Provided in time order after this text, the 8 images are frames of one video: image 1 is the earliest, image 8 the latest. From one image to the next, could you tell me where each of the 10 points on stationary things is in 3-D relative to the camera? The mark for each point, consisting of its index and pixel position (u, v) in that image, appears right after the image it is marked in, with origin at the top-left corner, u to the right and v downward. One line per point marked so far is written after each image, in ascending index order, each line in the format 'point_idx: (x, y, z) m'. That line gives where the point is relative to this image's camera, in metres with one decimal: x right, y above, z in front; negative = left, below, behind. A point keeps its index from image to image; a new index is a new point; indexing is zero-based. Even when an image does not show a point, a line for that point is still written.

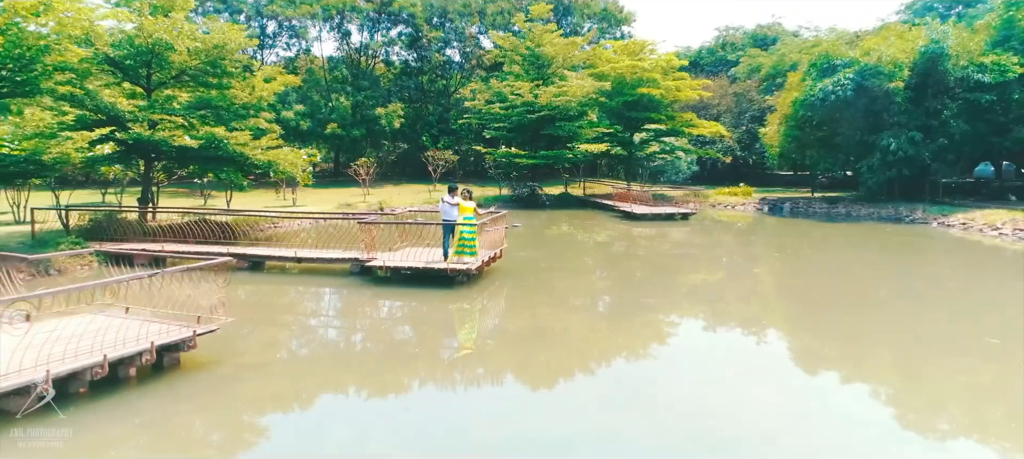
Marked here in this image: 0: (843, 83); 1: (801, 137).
0: (+9.9, +4.4, +17.9) m
1: (+9.4, +3.0, +19.6) m
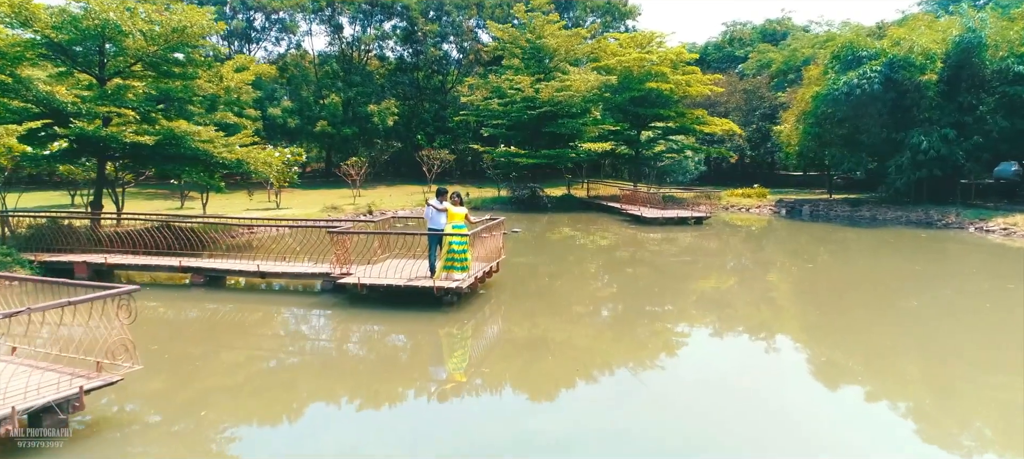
0: (+9.9, +4.2, +16.5) m
1: (+9.4, +2.9, +18.3) m
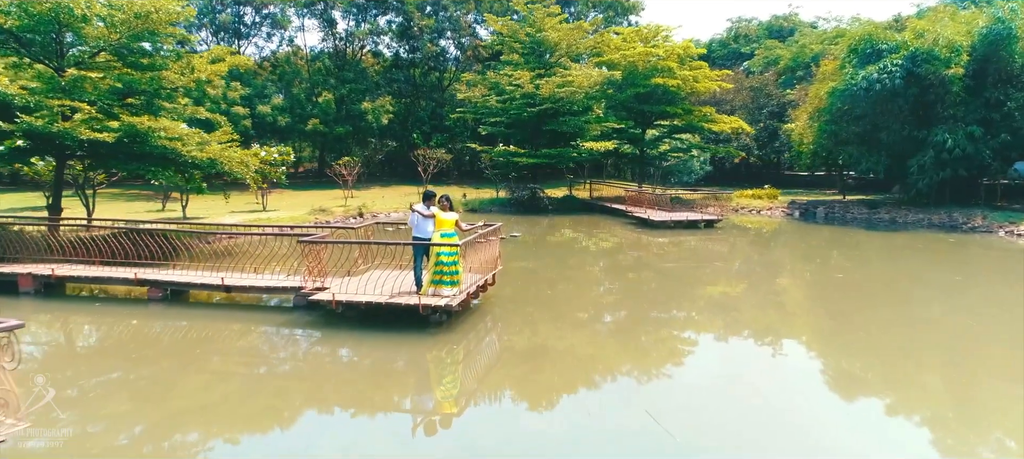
0: (+9.8, +4.1, +15.6) m
1: (+9.4, +2.8, +17.3) m
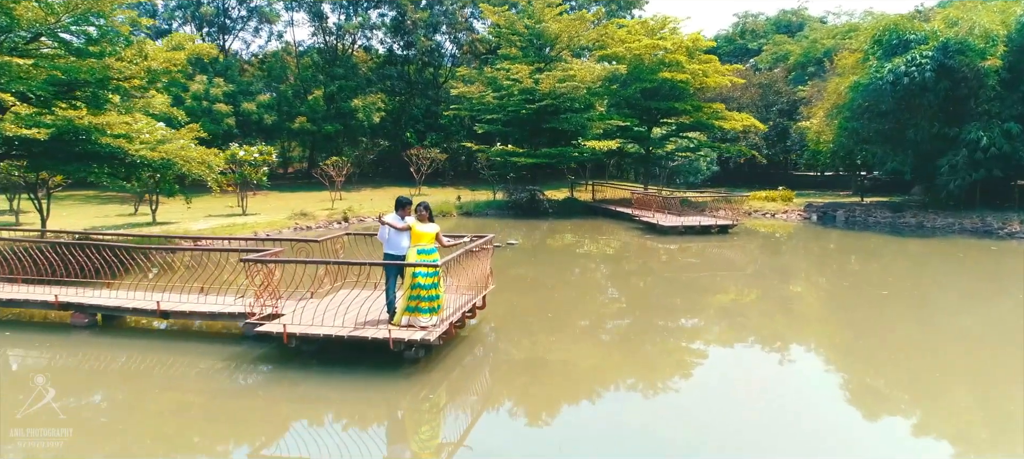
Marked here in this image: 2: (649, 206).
0: (+9.8, +4.0, +14.3) m
1: (+9.3, +2.7, +16.1) m
2: (+4.2, +0.7, +18.4) m
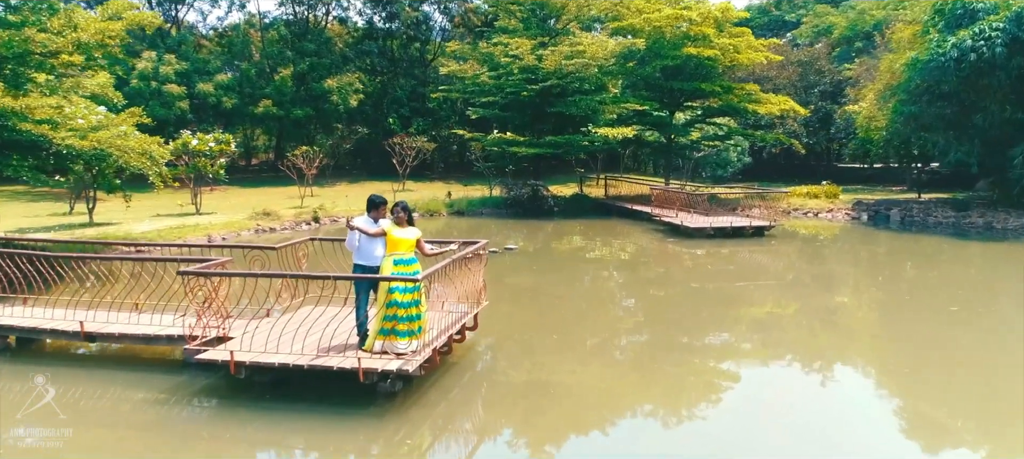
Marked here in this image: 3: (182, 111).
0: (+9.8, +3.9, +12.1) m
1: (+9.3, +2.6, +13.9) m
2: (+4.2, +0.7, +16.1) m
3: (-10.4, +3.7, +19.0) m
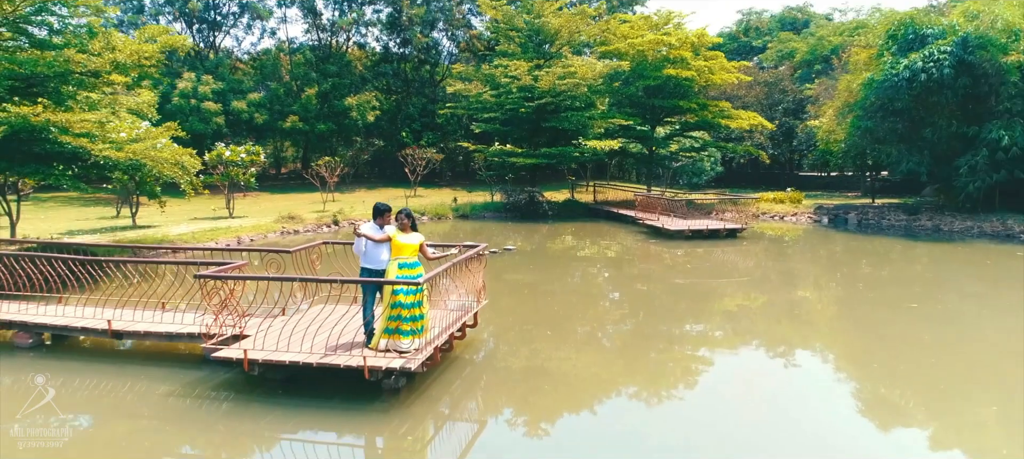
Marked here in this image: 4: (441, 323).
0: (+9.7, +3.9, +13.6) m
1: (+9.3, +2.6, +15.4) m
2: (+4.1, +0.6, +17.7) m
3: (-10.3, +3.6, +21.1) m
4: (-0.7, -0.9, +5.6) m
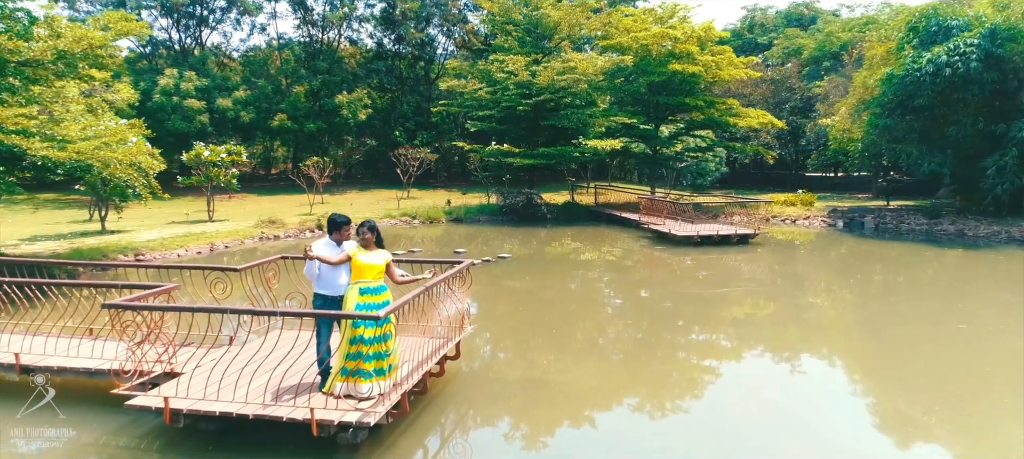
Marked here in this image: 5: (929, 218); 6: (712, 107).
0: (+9.6, +3.8, +12.7) m
1: (+9.2, +2.5, +14.5) m
2: (+4.1, +0.5, +16.8) m
3: (-10.4, +3.5, +20.2) m
4: (-0.8, -1.0, +4.7) m
5: (+10.8, +0.3, +15.6) m
6: (+5.8, +3.5, +17.3) m
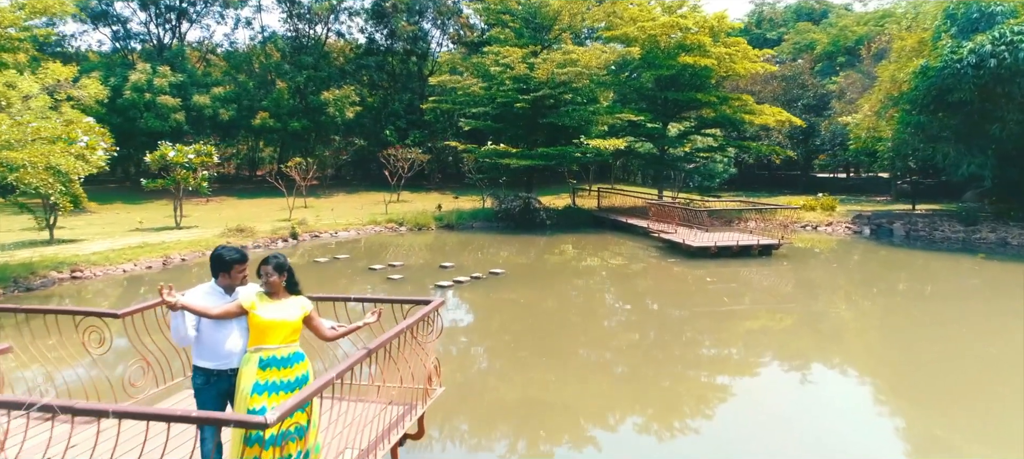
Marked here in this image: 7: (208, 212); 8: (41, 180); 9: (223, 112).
0: (+9.5, +3.6, +11.4) m
1: (+9.1, +2.3, +13.1) m
2: (+4.0, +0.3, +15.5) m
3: (-10.5, +3.4, +18.8) m
4: (-0.9, -1.2, +3.3) m
5: (+10.7, +0.1, +14.3) m
6: (+5.7, +3.4, +15.9) m
7: (-8.1, +0.5, +16.0) m
8: (-5.7, +0.6, +7.5) m
9: (-9.5, +3.9, +19.7) m
